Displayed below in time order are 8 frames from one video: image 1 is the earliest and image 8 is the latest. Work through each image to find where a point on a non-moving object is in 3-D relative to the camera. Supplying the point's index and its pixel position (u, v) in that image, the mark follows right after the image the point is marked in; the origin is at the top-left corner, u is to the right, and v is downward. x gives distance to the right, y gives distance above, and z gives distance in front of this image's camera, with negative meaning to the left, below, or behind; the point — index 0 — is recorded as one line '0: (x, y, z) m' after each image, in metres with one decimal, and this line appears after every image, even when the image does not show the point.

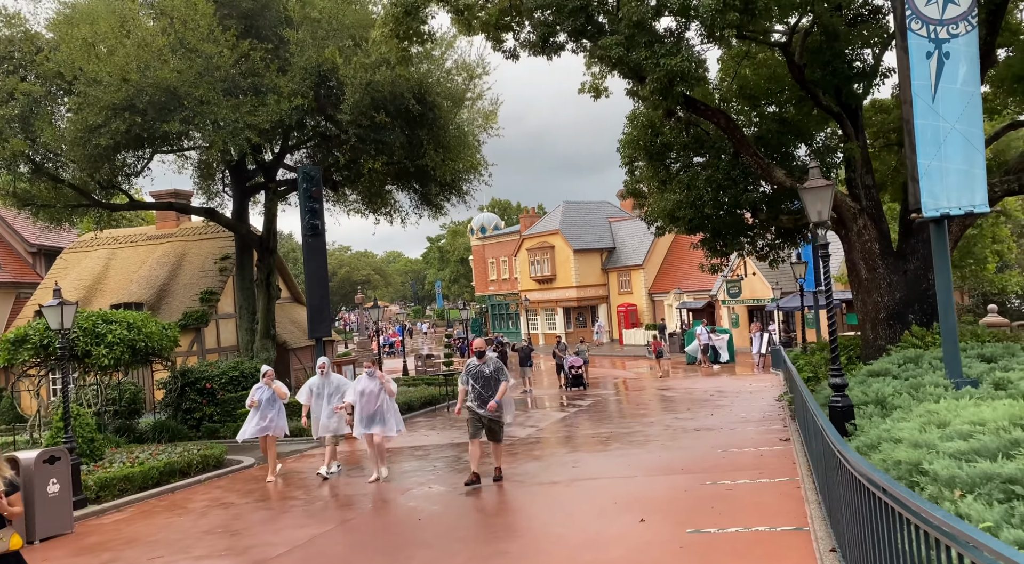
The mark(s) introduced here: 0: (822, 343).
0: (+6.0, -1.2, +18.1) m
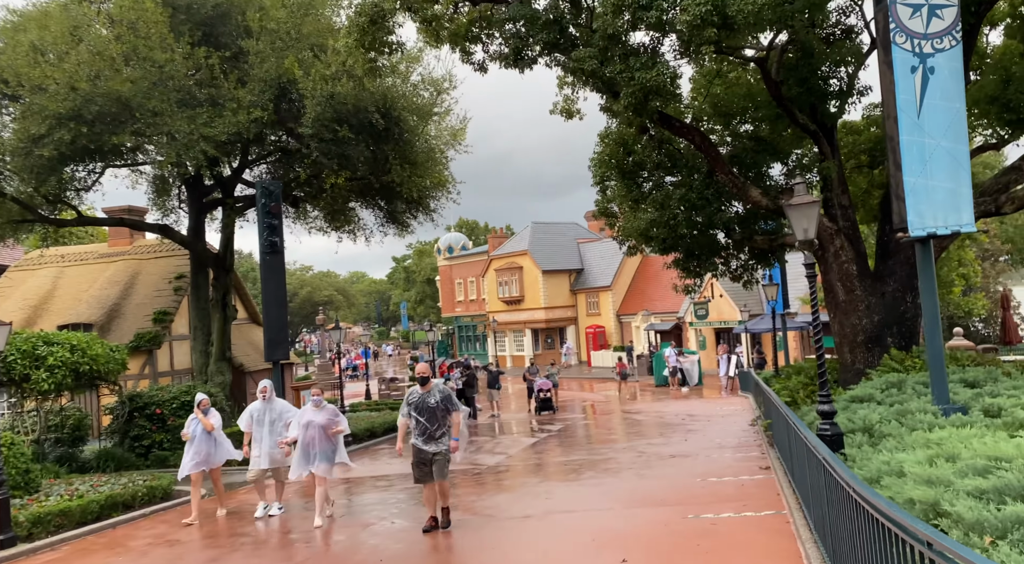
0: (+5.4, -1.6, +17.7) m
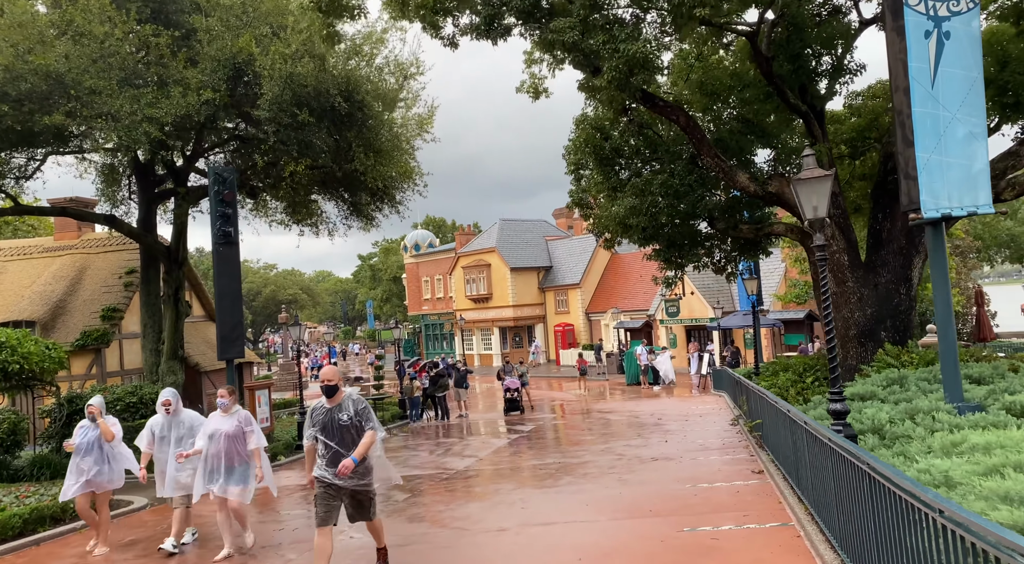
0: (+4.9, -1.5, +16.8) m
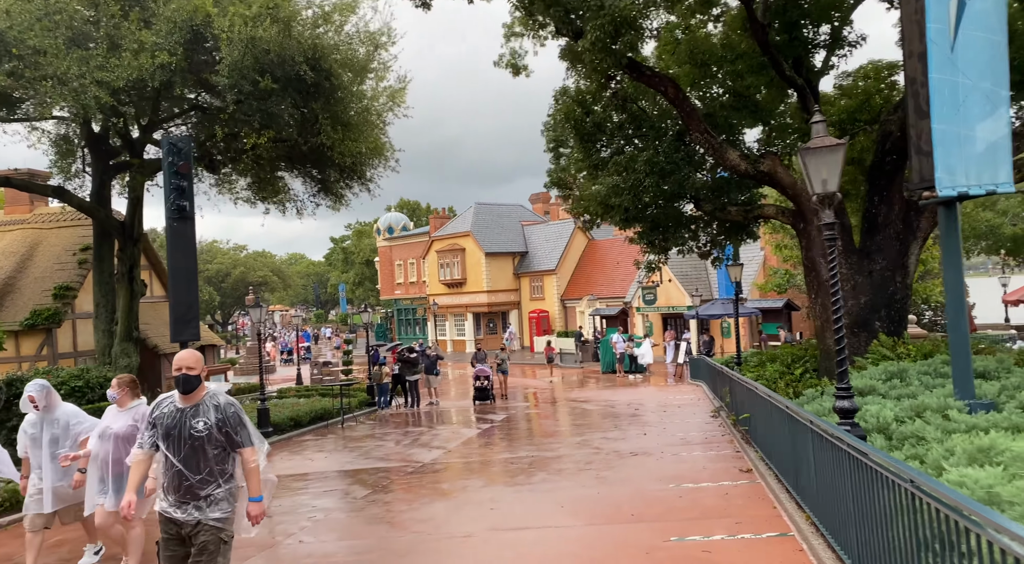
0: (+4.4, -1.2, +16.0) m
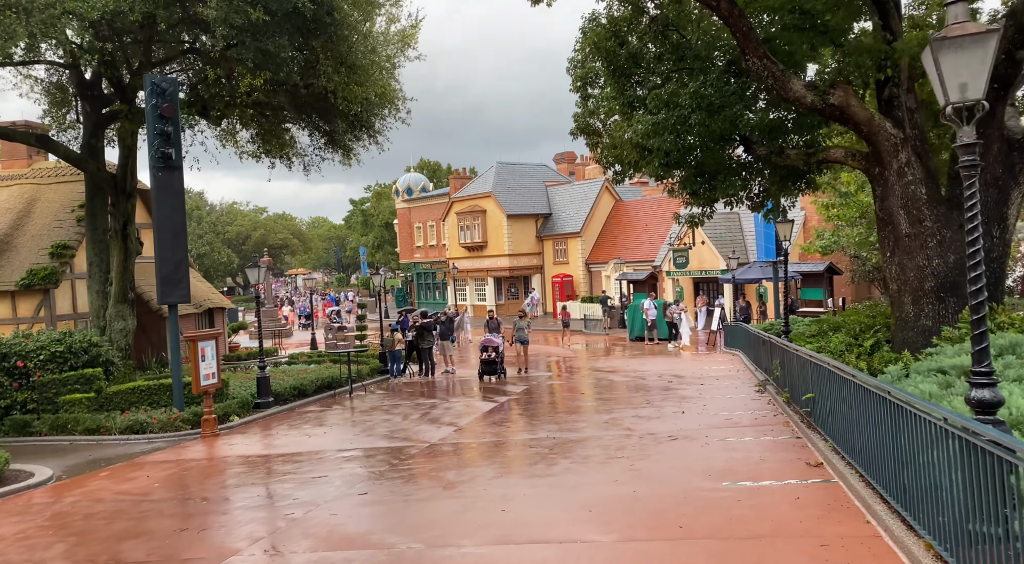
0: (+4.7, -0.6, +13.9) m
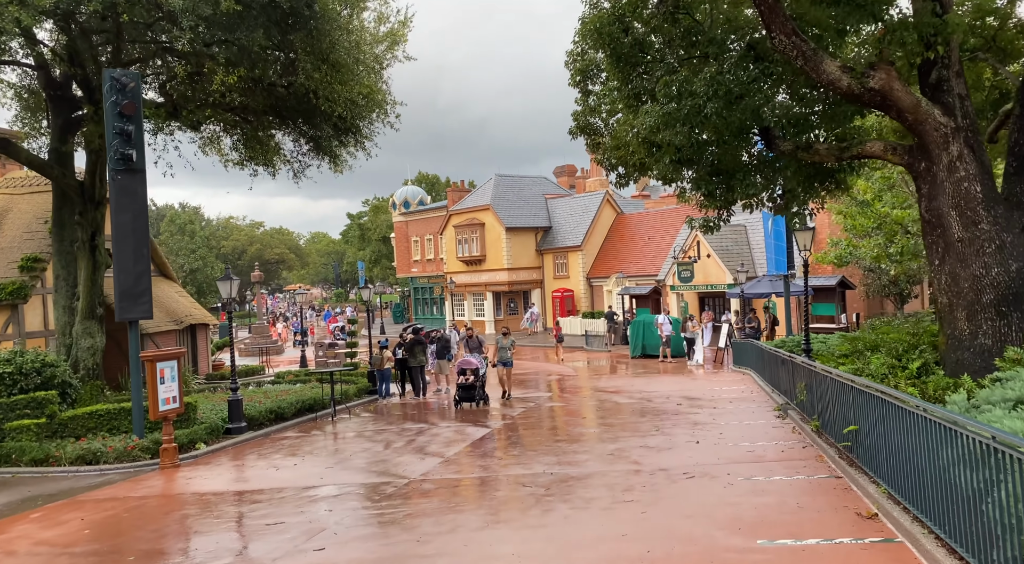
0: (+4.6, -0.8, +12.3) m
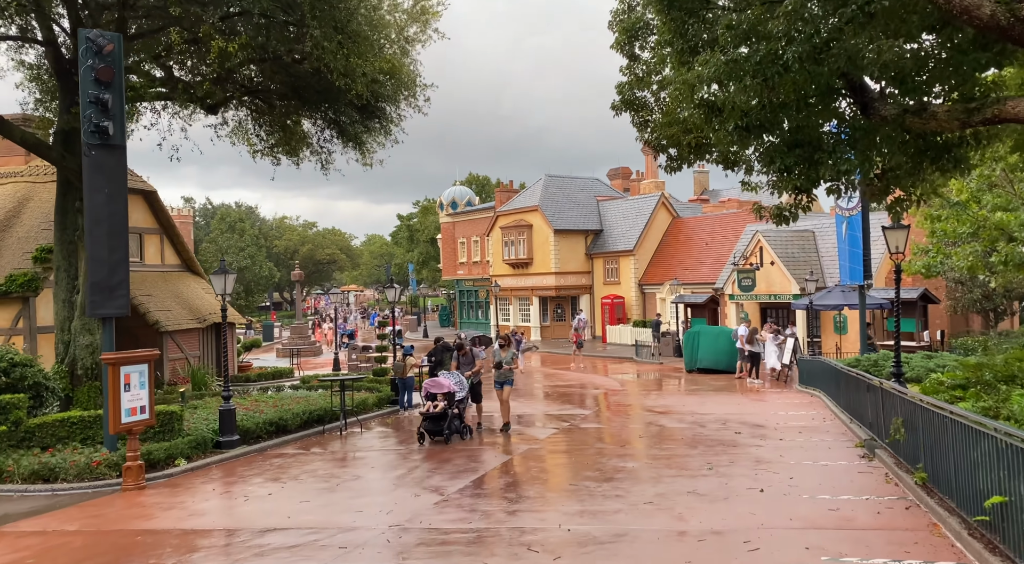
0: (+4.8, -0.9, +9.5) m
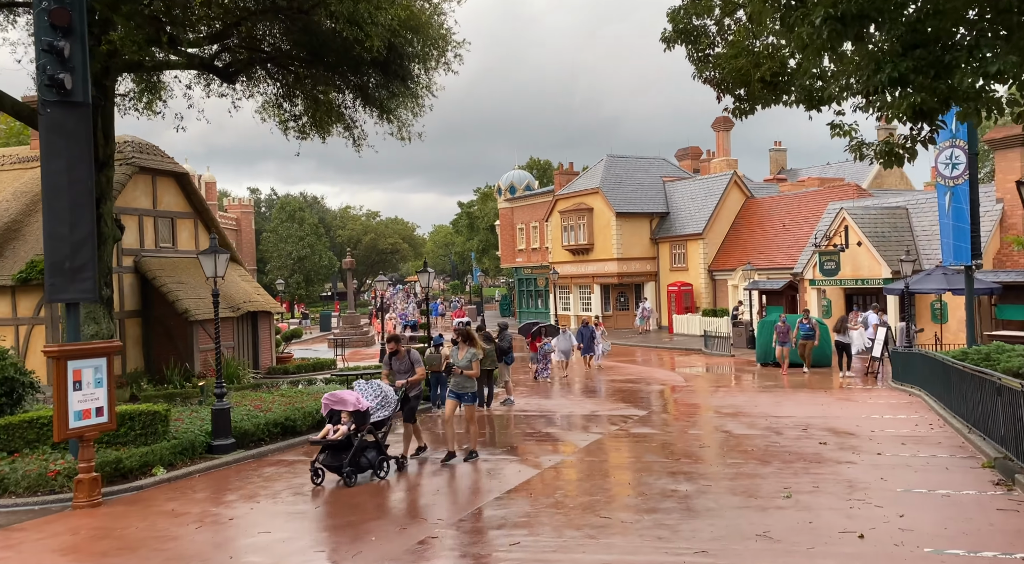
0: (+4.8, -0.6, +6.7) m
